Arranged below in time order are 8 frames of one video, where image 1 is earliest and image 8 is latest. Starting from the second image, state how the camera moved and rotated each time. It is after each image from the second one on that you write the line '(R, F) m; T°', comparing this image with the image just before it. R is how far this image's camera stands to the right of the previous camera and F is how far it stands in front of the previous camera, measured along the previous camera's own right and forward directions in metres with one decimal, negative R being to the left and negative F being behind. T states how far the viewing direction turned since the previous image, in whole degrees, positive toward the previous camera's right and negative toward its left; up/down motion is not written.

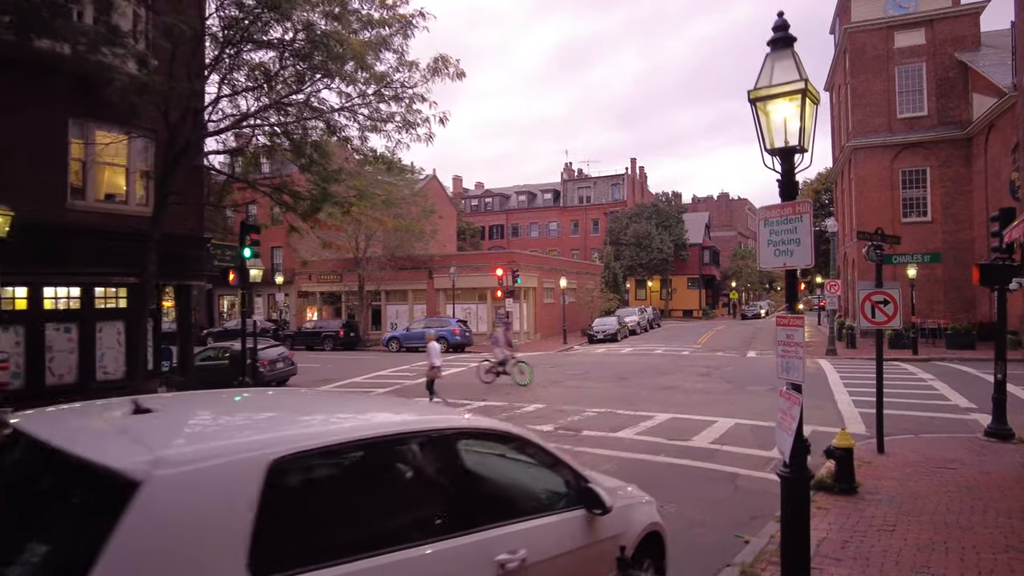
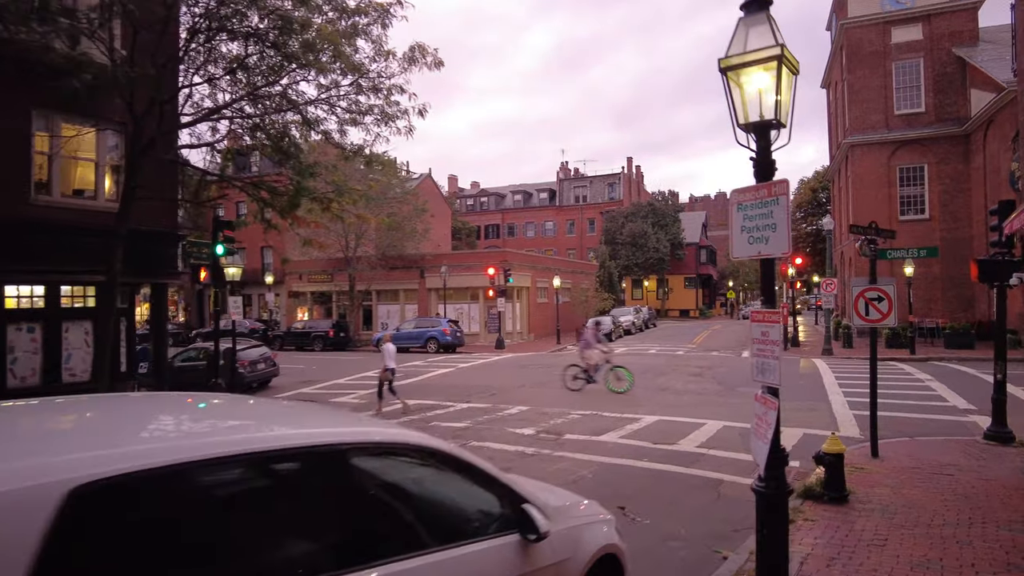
(+0.3, +0.5) m; 0°
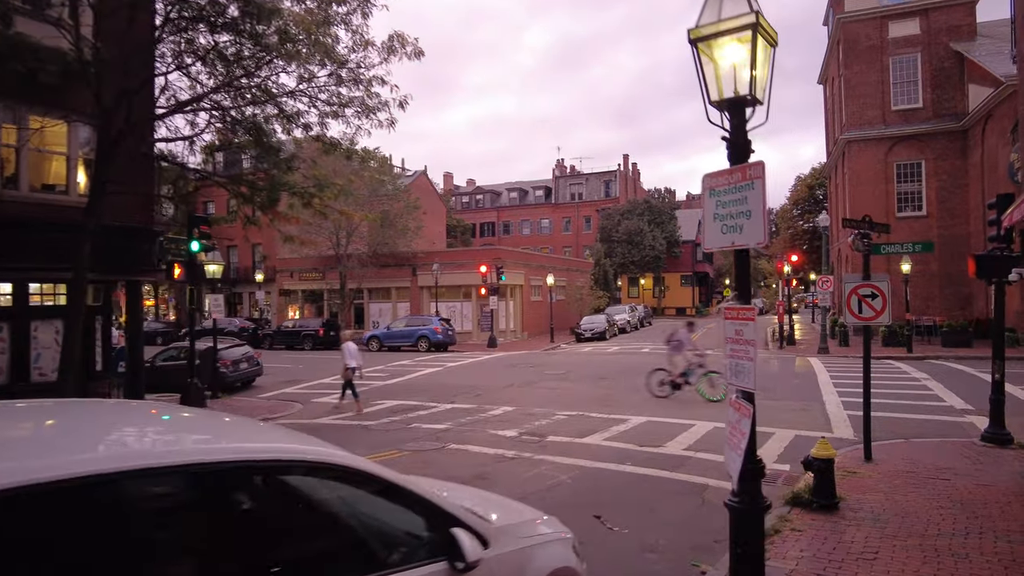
(+0.3, +0.4) m; 0°
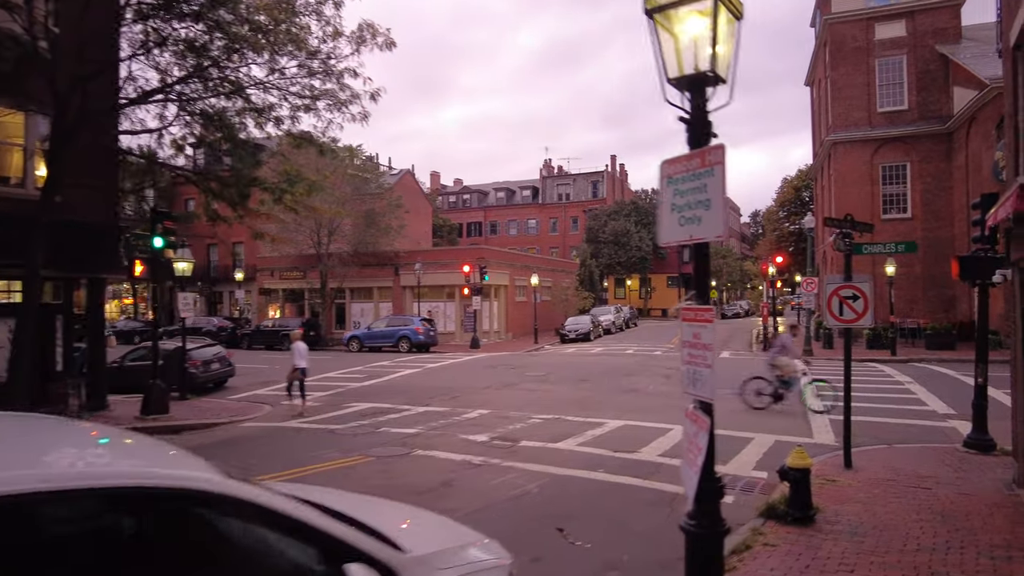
(+0.3, +0.4) m; +1°
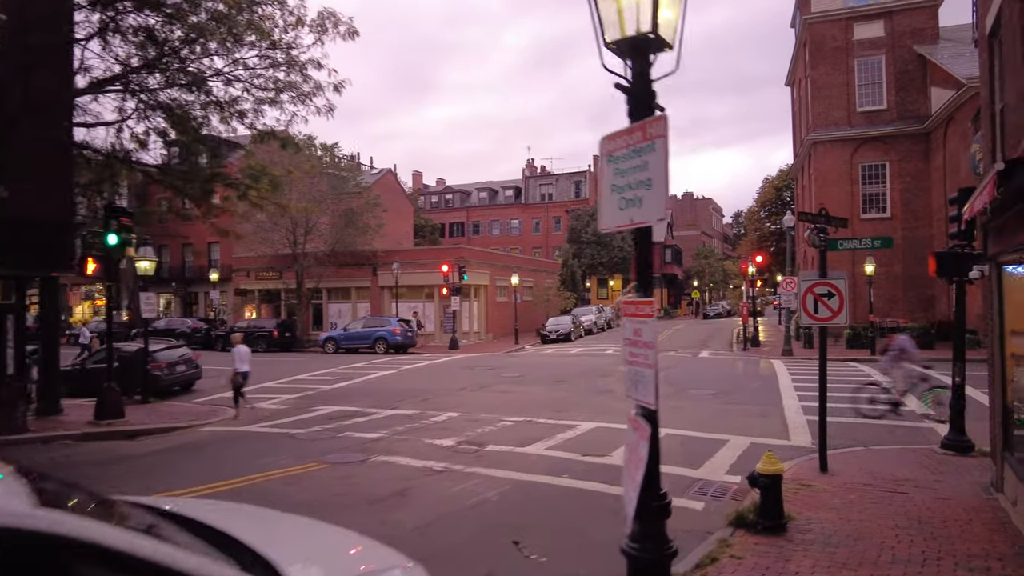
(+0.3, +0.4) m; +1°
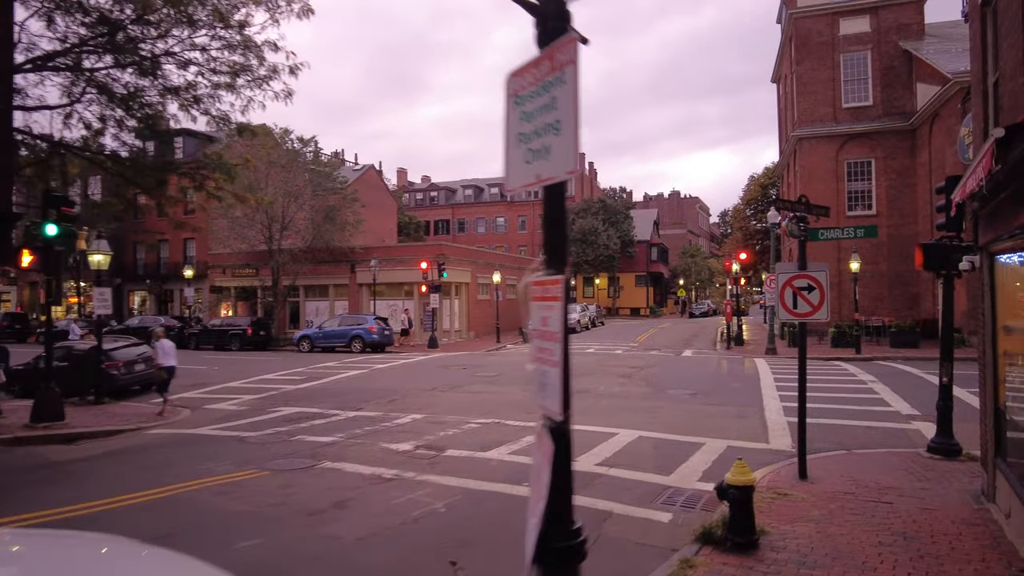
(+0.4, +0.6) m; +1°
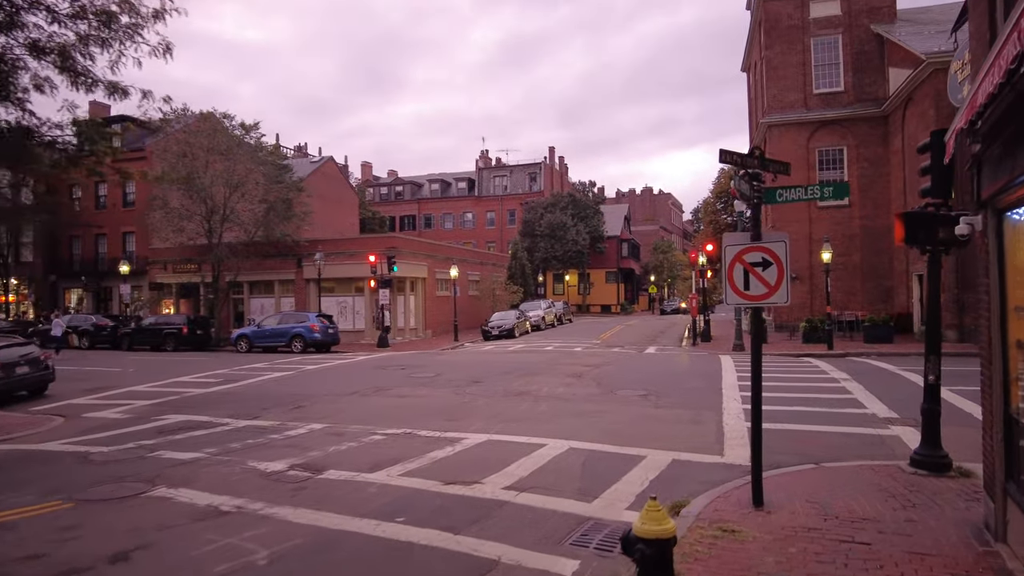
(+0.9, +1.8) m; +2°
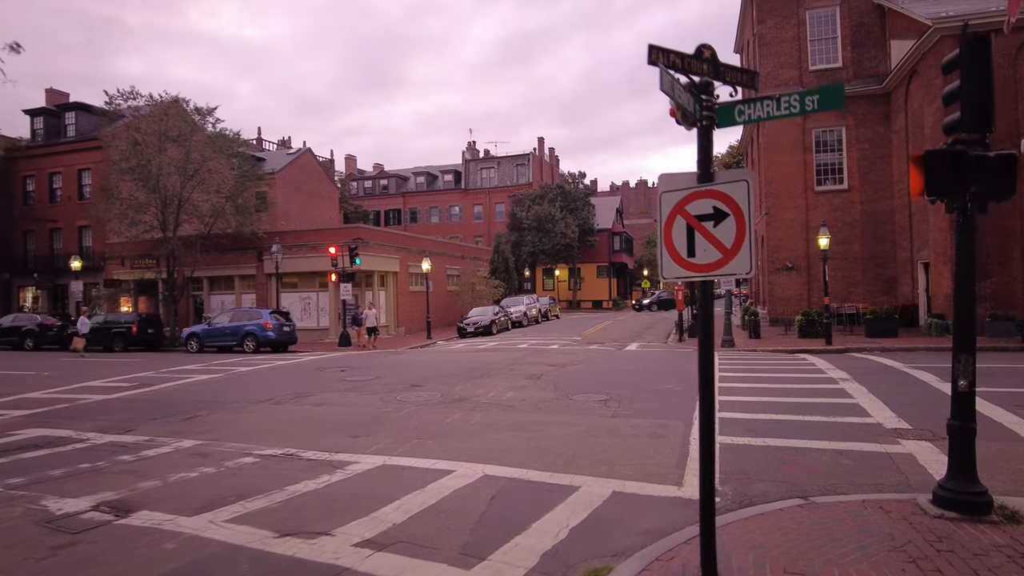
(+1.0, +2.1) m; 0°
